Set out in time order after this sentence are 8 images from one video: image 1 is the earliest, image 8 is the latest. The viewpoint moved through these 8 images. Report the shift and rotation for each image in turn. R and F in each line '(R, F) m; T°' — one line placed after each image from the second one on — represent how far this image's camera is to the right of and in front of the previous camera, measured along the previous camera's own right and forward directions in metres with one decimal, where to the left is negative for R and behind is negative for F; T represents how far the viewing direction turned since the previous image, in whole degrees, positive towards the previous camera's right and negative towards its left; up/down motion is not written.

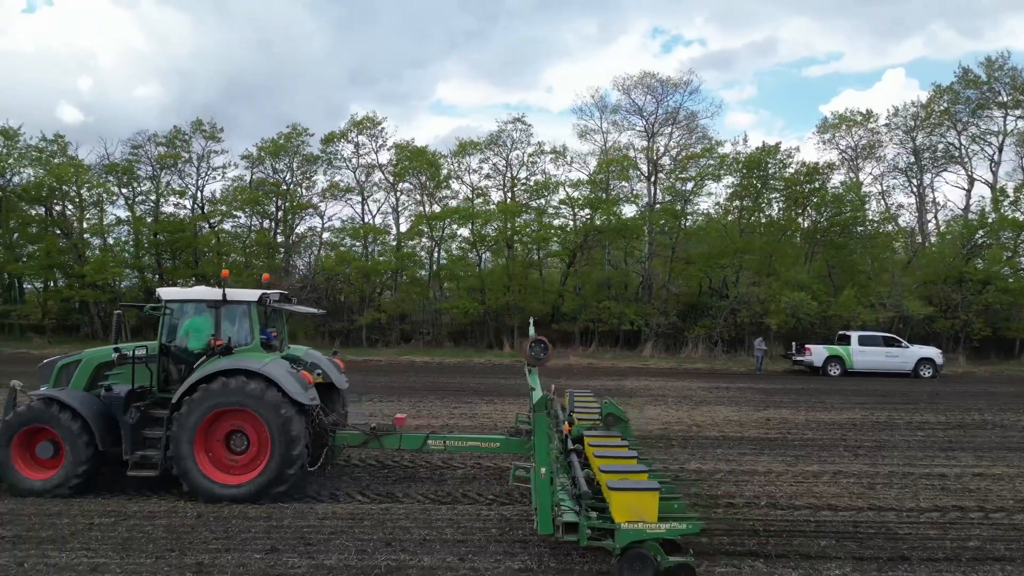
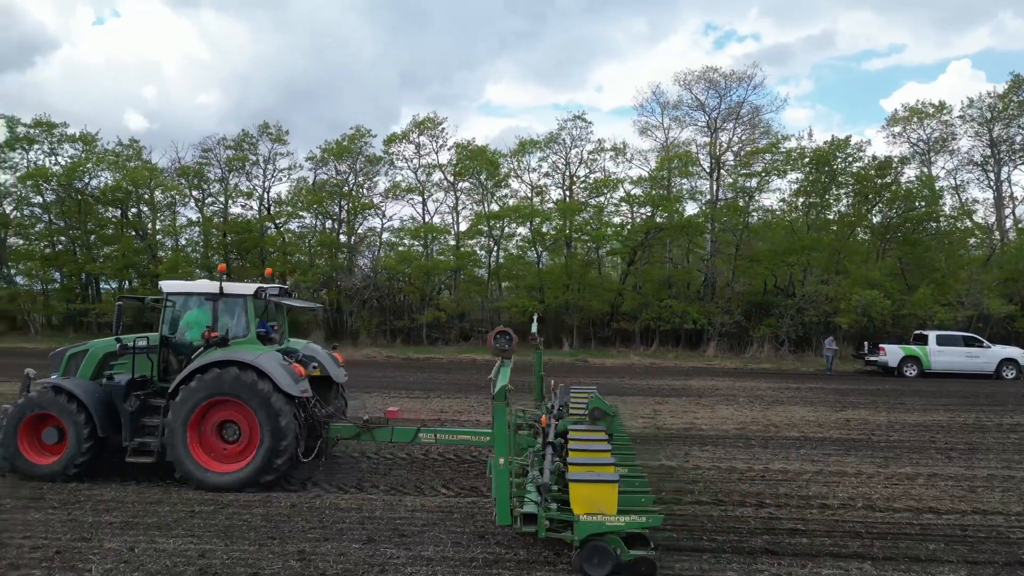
(-0.3, 0.0) m; -4°
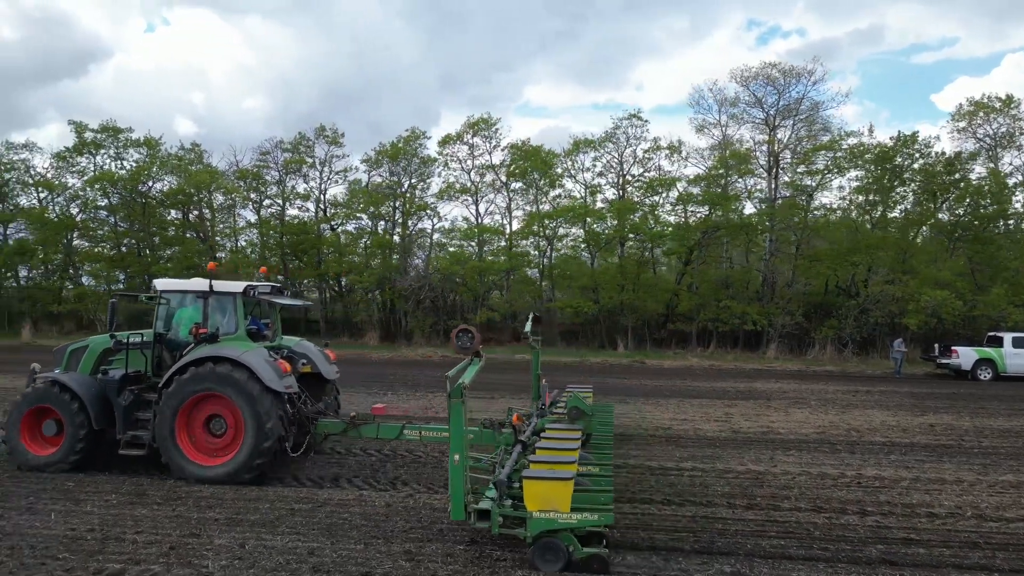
(-0.4, 0.0) m; -3°
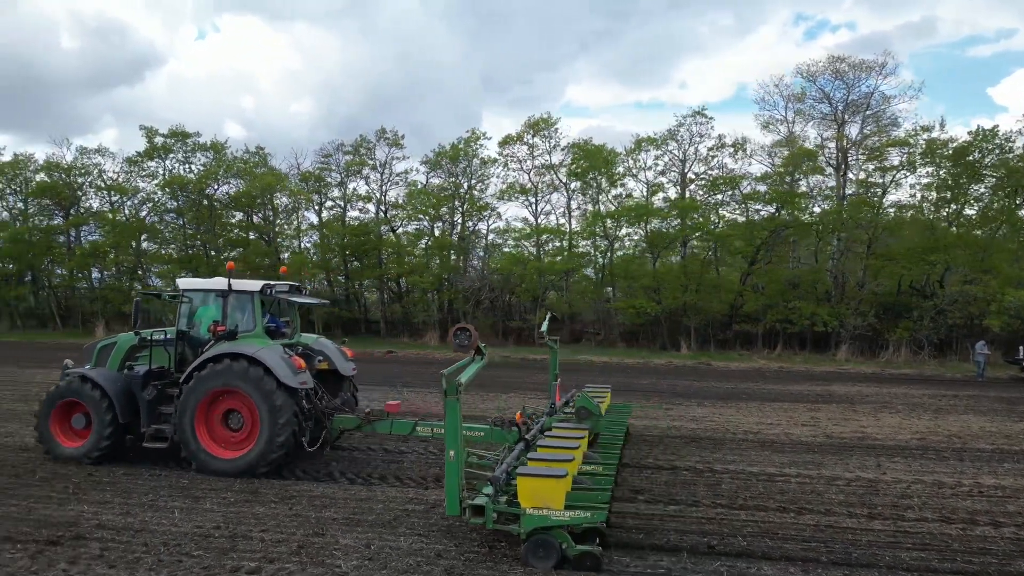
(-0.5, +0.1) m; -3°
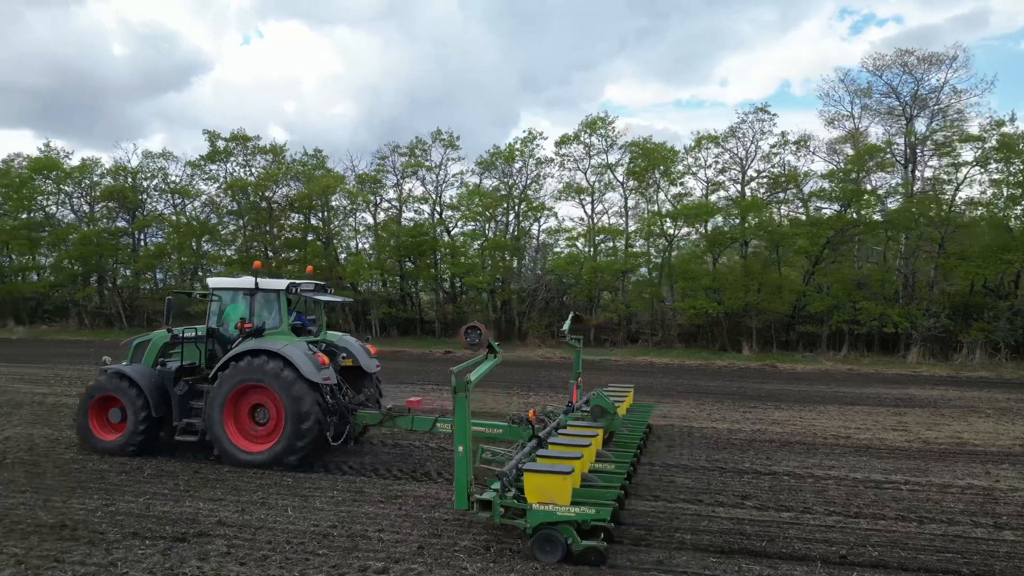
(-0.5, 0.0) m; -3°
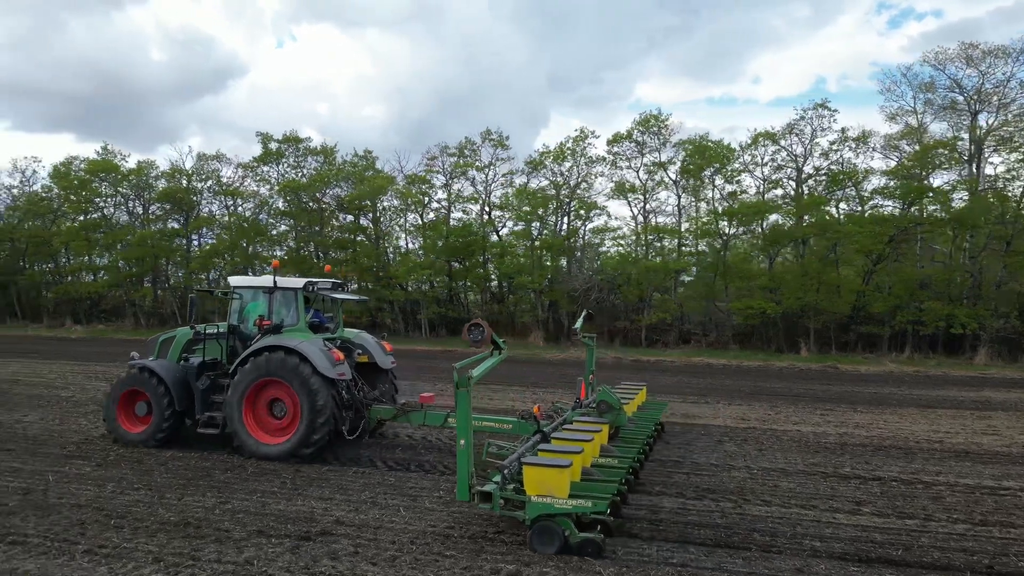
(-0.5, 0.0) m; -2°
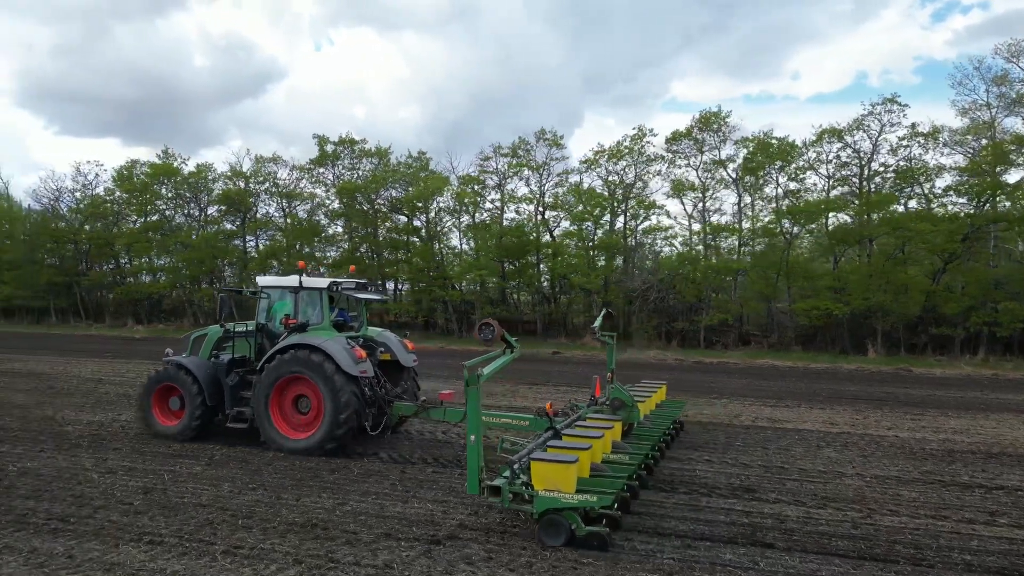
(-0.6, +0.1) m; -3°
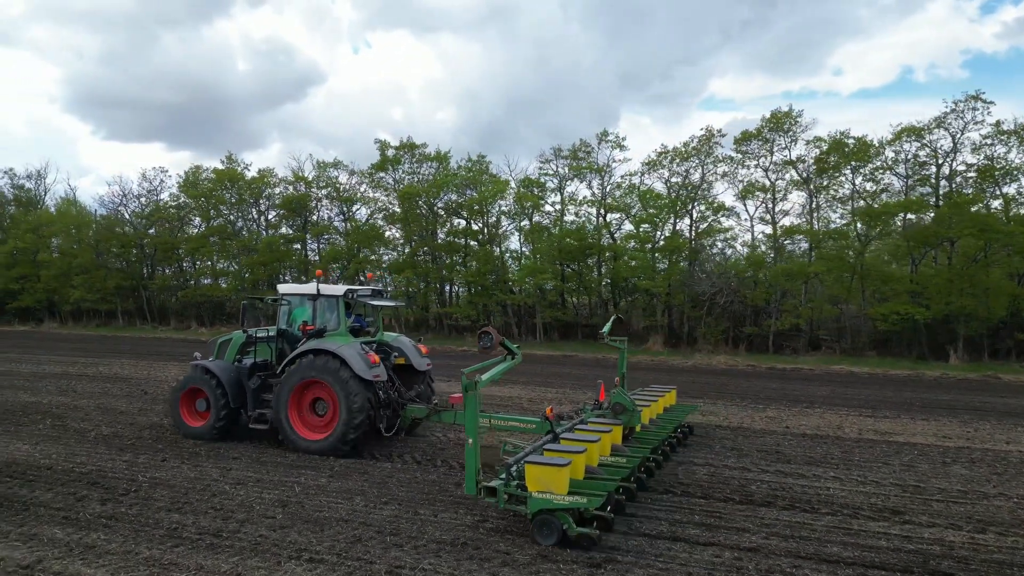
(-0.7, +0.1) m; -3°
